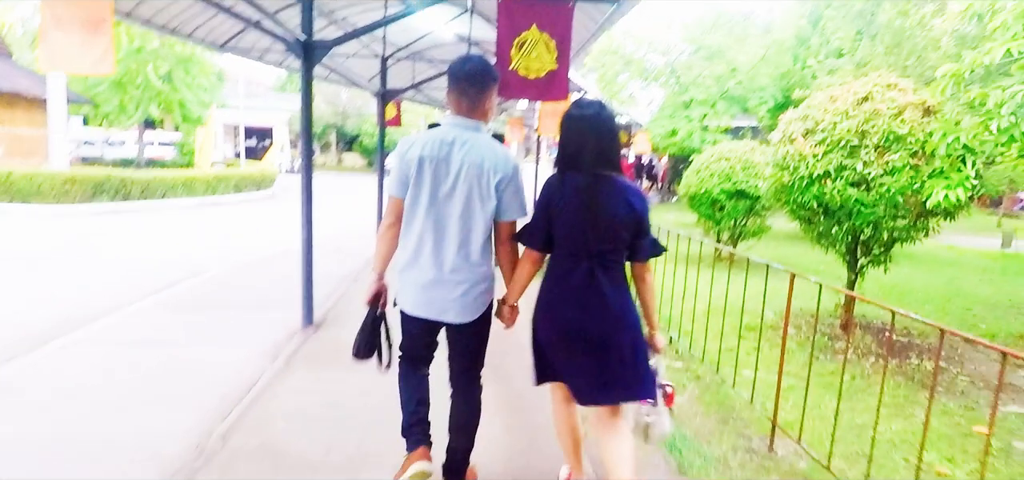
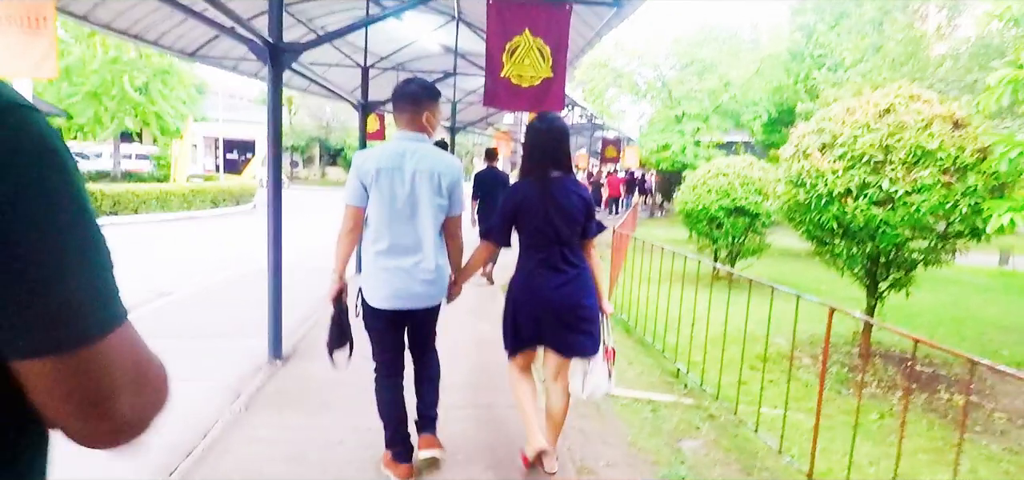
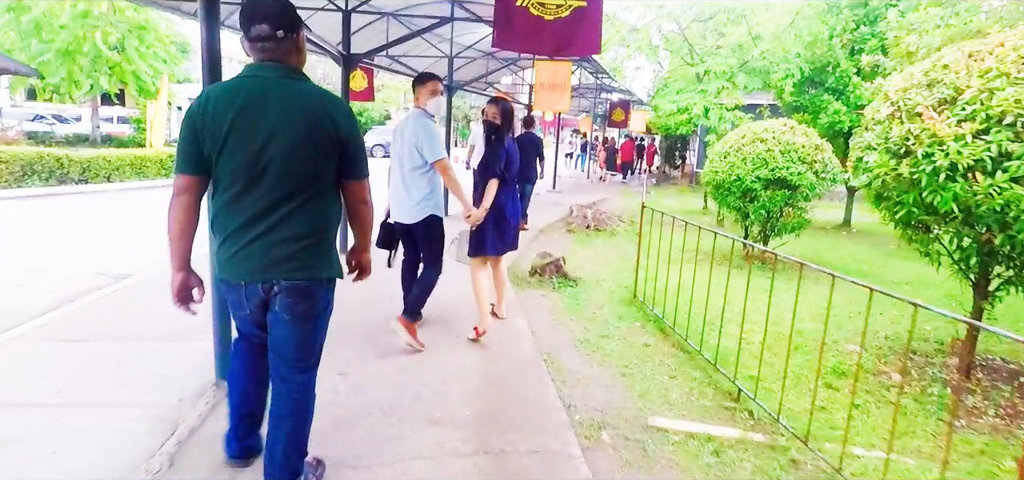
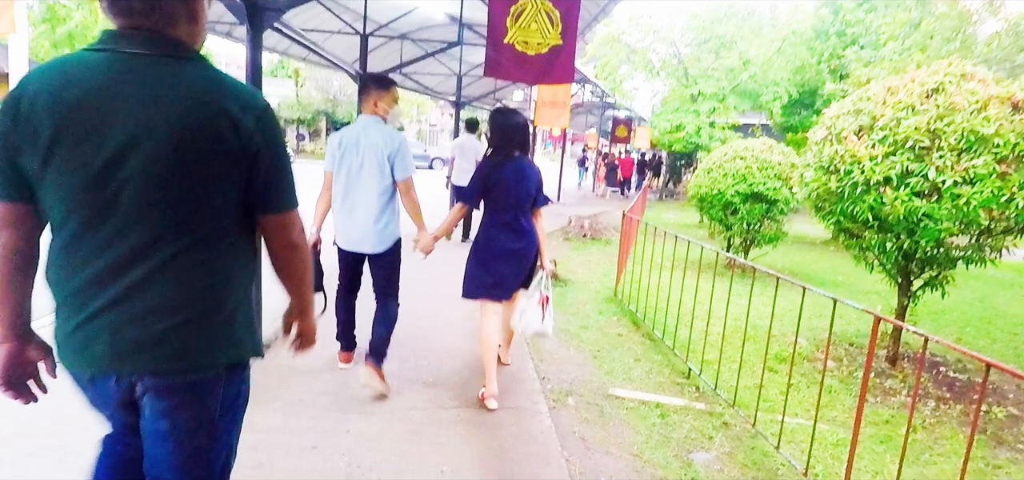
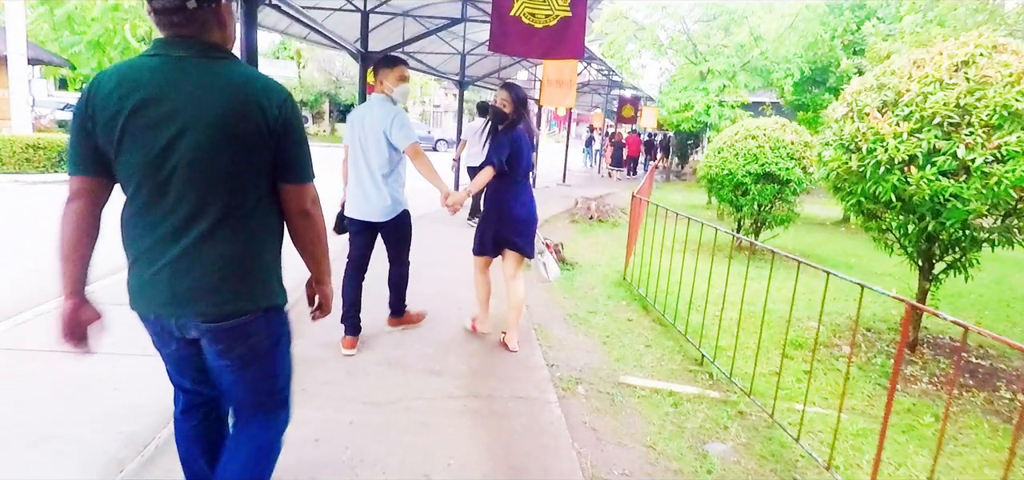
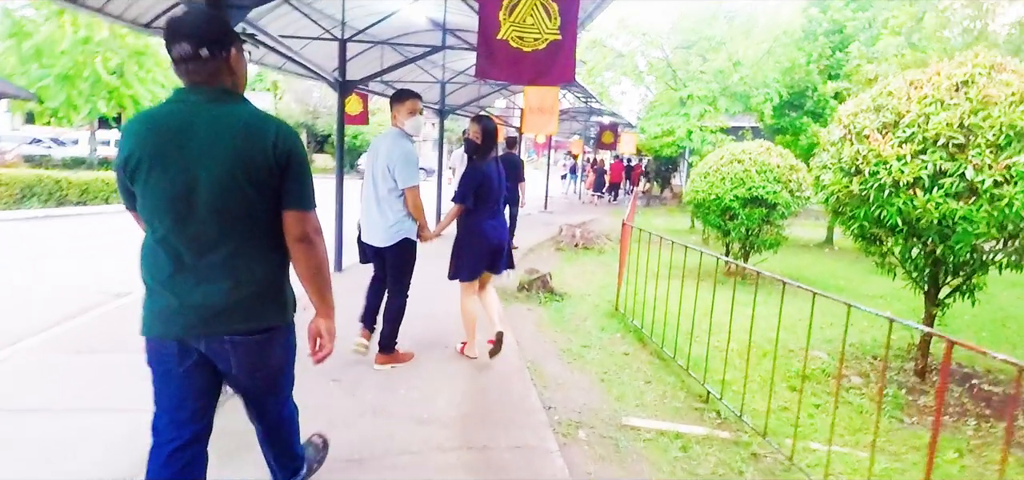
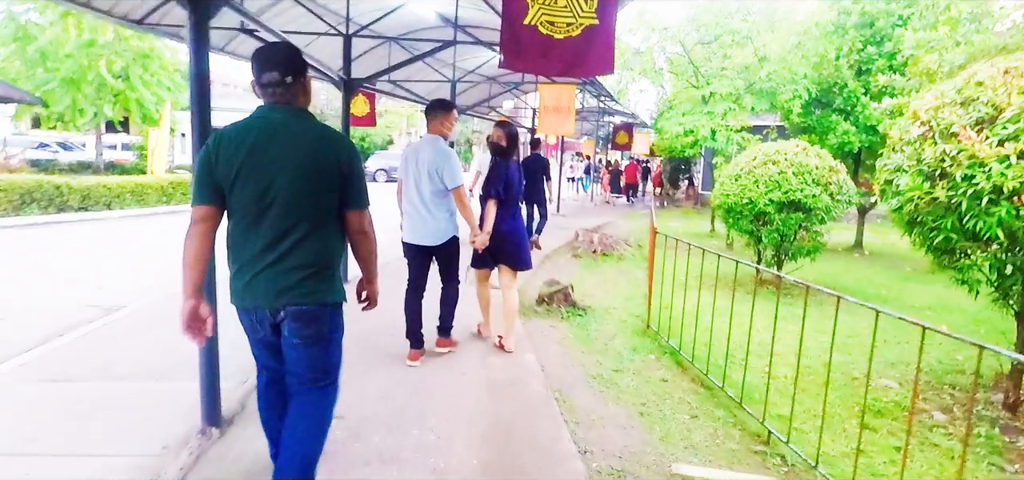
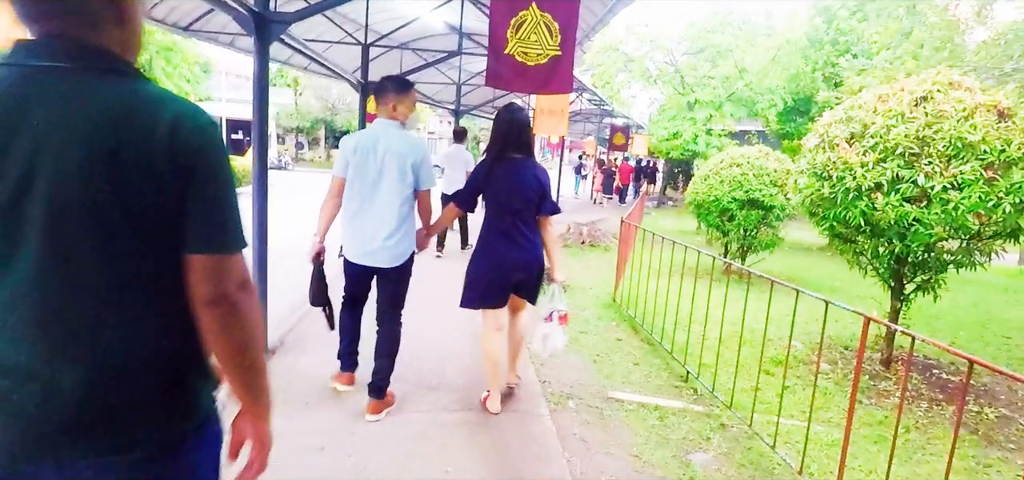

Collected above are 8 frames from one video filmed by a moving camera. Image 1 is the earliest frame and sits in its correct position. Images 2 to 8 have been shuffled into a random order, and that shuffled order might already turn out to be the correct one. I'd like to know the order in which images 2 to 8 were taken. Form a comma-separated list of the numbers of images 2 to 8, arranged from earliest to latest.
2, 8, 4, 5, 6, 3, 7
